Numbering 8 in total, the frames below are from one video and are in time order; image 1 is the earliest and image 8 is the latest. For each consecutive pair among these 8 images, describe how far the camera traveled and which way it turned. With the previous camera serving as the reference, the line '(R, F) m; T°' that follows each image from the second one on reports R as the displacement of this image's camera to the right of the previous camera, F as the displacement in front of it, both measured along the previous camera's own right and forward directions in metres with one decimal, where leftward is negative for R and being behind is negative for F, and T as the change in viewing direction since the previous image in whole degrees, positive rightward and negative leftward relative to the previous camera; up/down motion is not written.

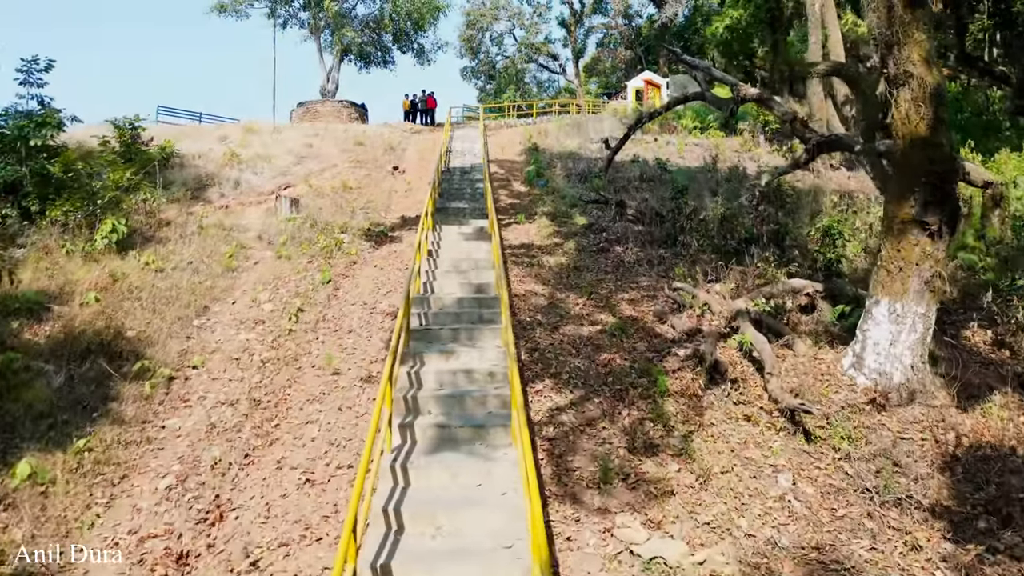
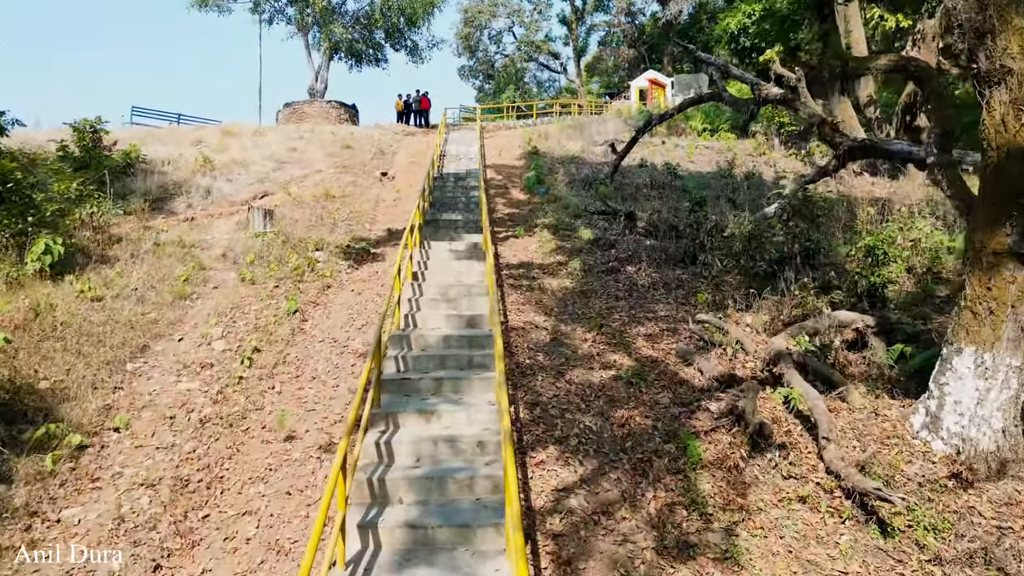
(0.0, +1.6) m; 0°
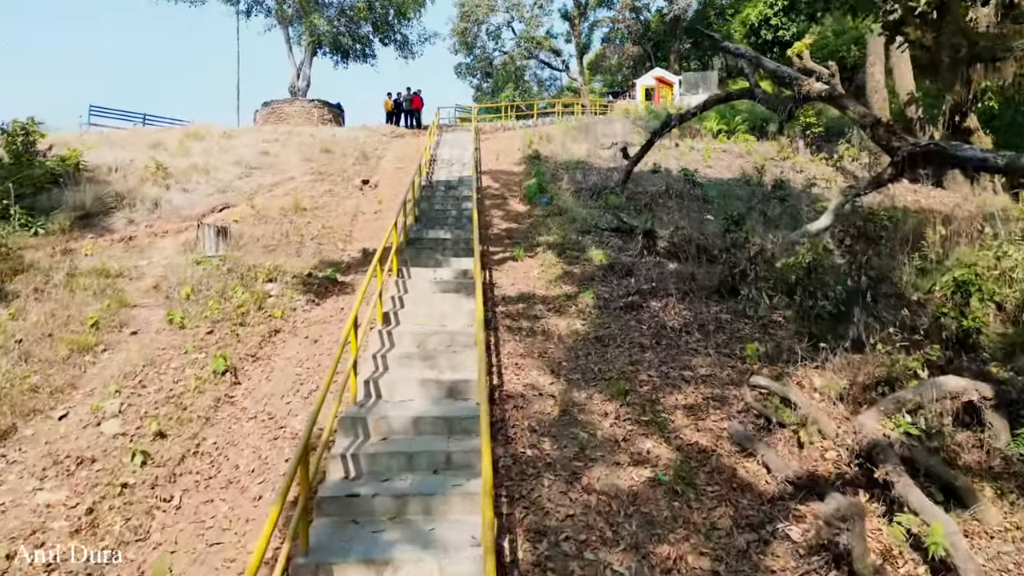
(0.0, +2.2) m; 0°
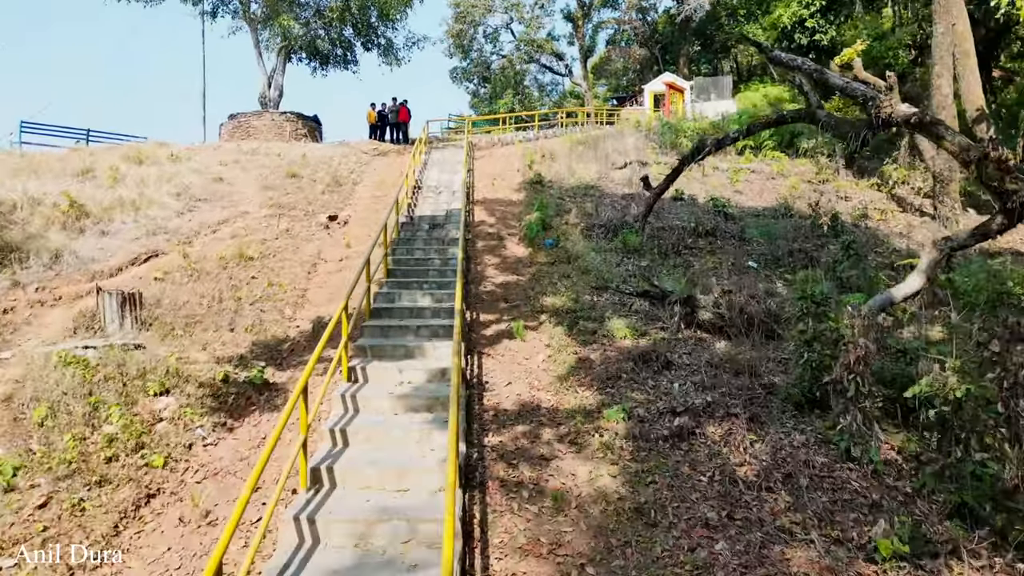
(0.0, +2.9) m; 0°
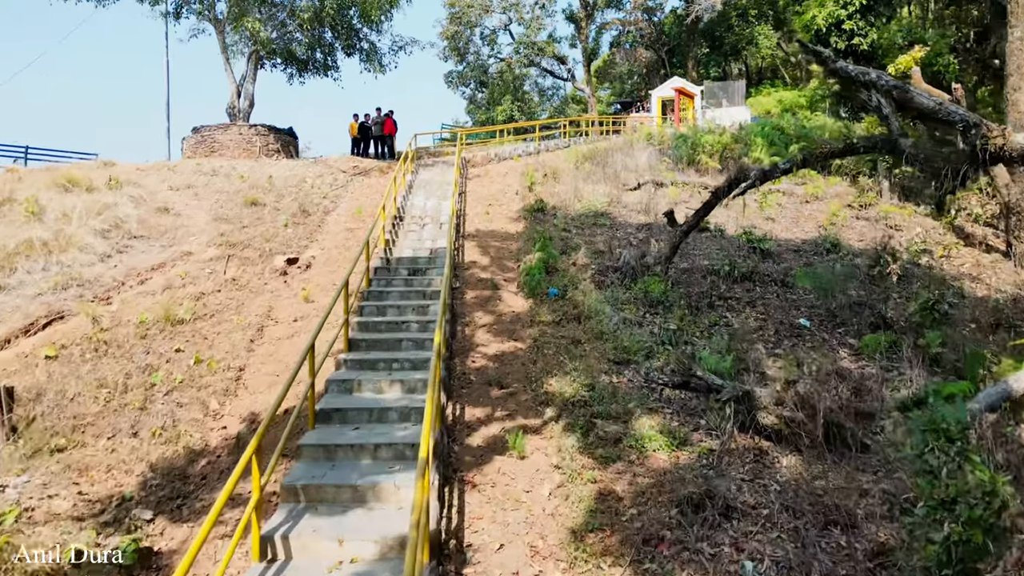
(+0.1, +2.4) m; 0°
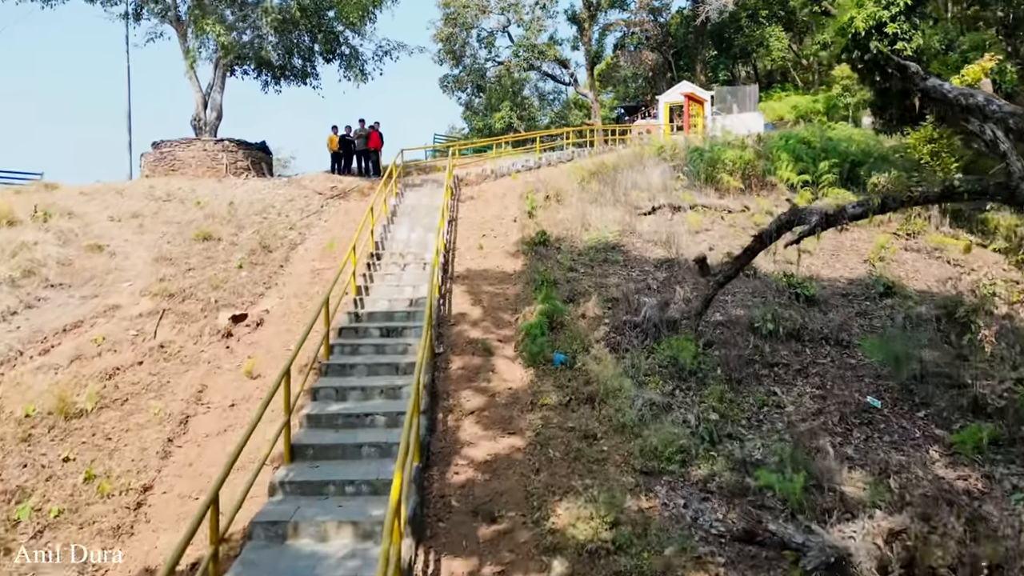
(0.0, +2.1) m; 0°
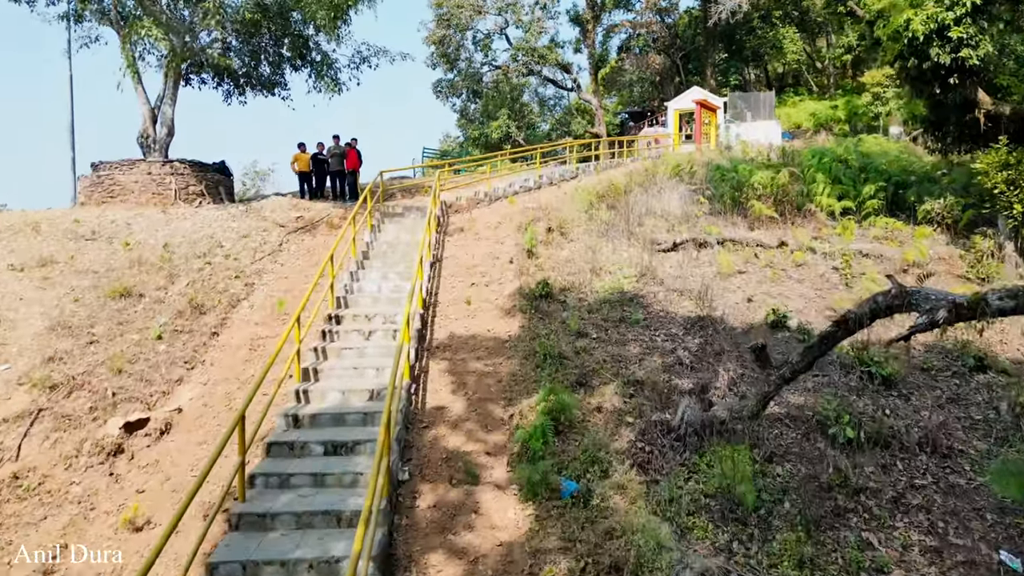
(+0.1, +2.4) m; 0°
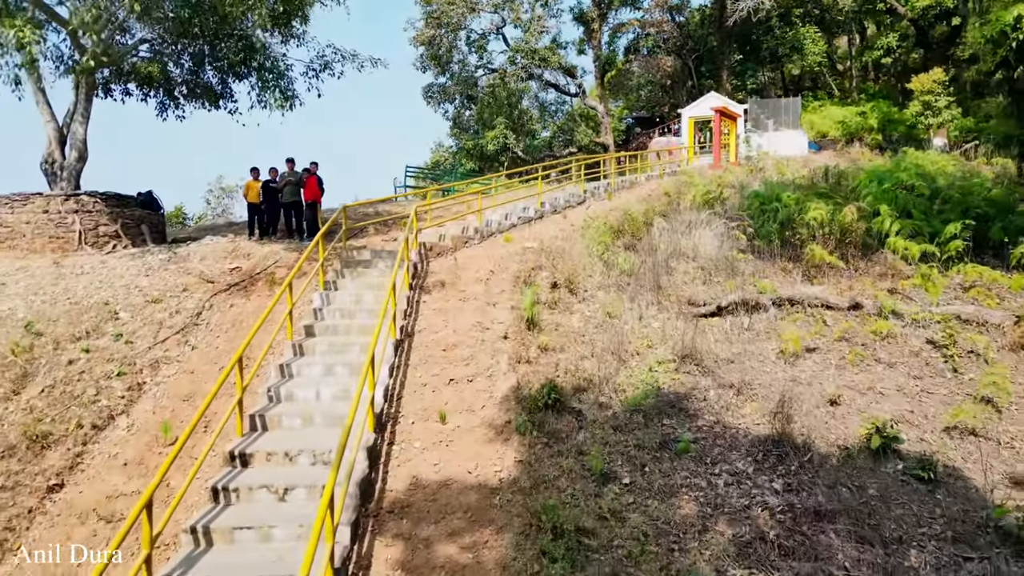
(+0.1, +3.1) m; 0°
